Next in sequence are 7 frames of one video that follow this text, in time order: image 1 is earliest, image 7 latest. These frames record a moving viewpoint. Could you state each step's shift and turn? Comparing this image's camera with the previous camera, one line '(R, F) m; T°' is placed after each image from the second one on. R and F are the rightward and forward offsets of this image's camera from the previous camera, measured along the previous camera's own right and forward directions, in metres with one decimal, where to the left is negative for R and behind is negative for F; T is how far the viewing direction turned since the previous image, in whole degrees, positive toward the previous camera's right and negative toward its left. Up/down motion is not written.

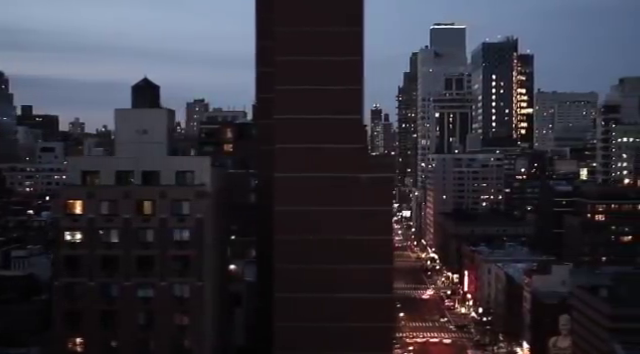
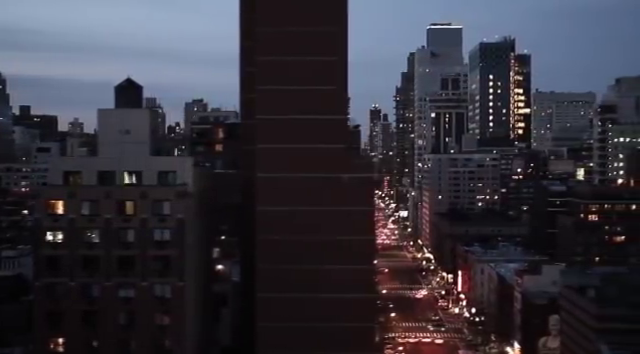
(+0.4, 0.0) m; 0°
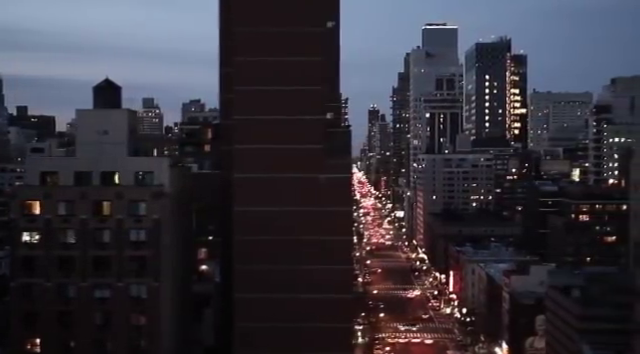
(+0.4, 0.0) m; 0°
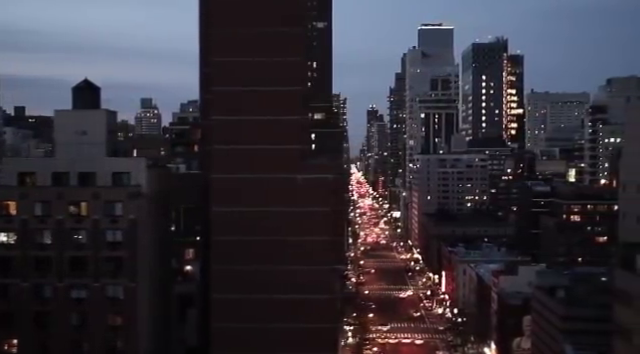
(+0.4, 0.0) m; 0°
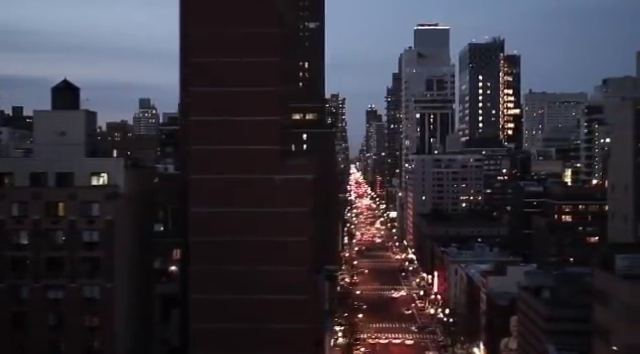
(+0.4, 0.0) m; 0°
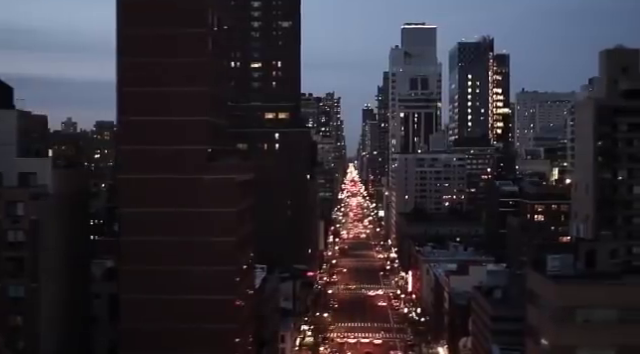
(+1.4, 0.0) m; 0°
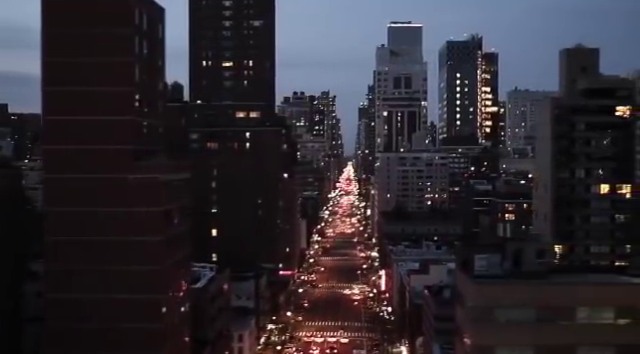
(+1.5, 0.0) m; 0°
